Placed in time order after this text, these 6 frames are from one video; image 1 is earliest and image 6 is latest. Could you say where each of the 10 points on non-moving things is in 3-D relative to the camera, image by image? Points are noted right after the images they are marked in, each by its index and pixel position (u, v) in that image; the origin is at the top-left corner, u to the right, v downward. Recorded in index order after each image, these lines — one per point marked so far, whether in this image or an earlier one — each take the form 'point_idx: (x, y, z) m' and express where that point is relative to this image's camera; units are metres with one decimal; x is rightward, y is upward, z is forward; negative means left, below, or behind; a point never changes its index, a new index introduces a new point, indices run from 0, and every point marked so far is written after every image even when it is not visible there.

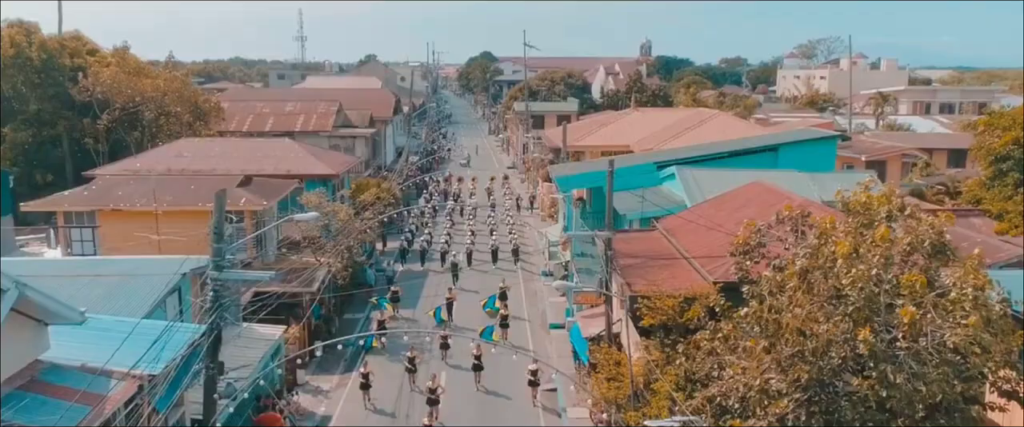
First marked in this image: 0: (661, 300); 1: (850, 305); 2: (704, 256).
0: (+2.7, -1.6, +13.9) m
1: (+4.3, -1.2, +9.9) m
2: (+3.8, -0.9, +15.5) m
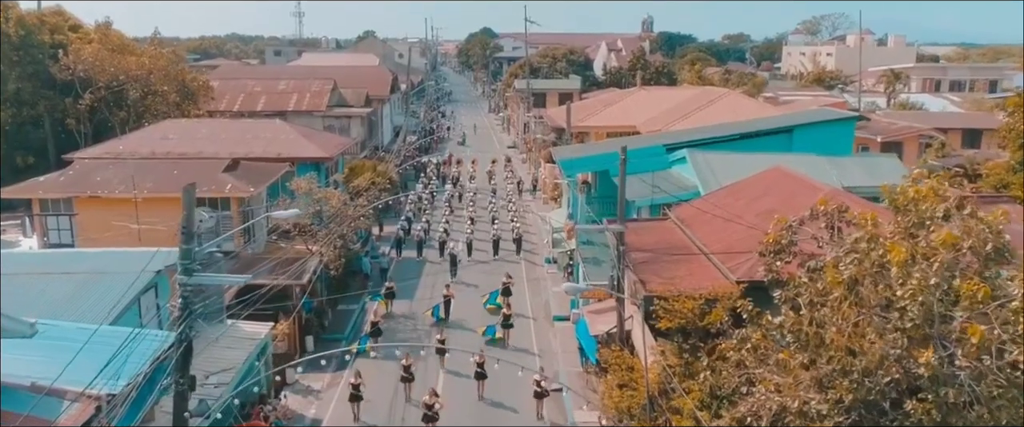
0: (+2.7, -1.5, +12.7) m
1: (+4.3, -1.2, +8.6) m
2: (+3.9, -0.7, +14.3) m
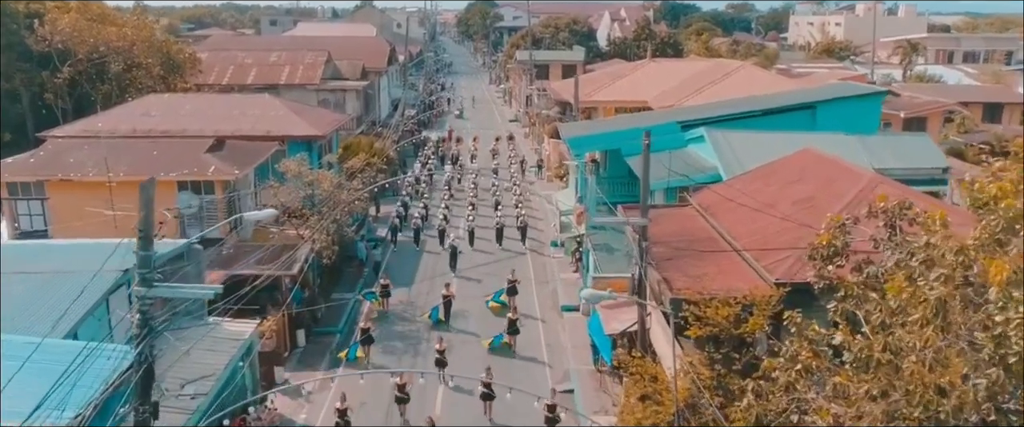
0: (+2.9, -1.4, +11.3) m
1: (+4.5, -1.2, +7.2) m
2: (+4.1, -0.6, +12.8) m
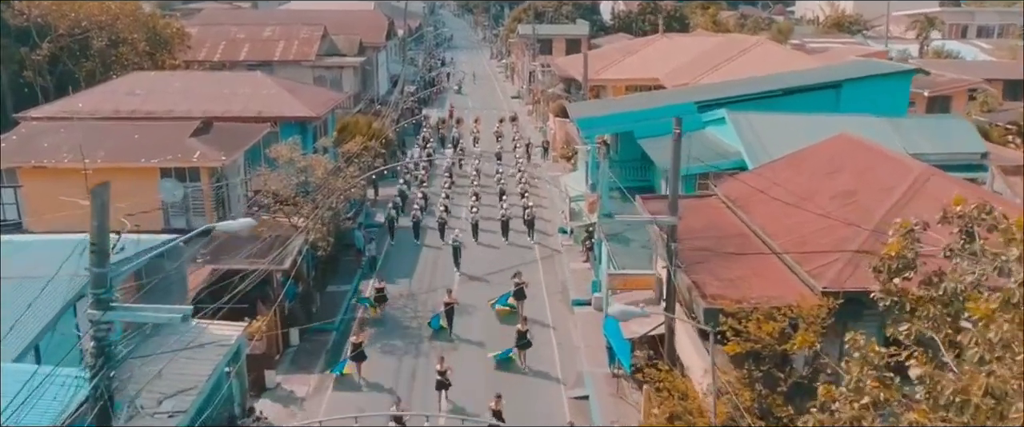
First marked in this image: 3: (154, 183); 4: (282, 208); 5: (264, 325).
0: (+3.1, -1.4, +10.0) m
1: (+4.7, -1.4, +5.9) m
2: (+4.3, -0.5, +11.5) m
3: (-8.1, +0.7, +17.7) m
4: (-5.4, +0.1, +18.5) m
5: (-5.0, -2.3, +15.7) m
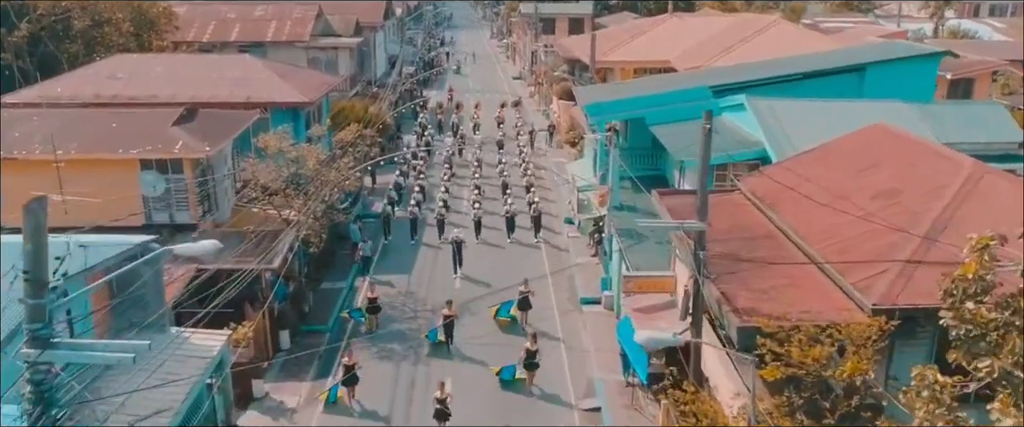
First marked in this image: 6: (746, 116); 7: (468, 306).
0: (+3.2, -1.5, +8.8) m
1: (+4.8, -1.6, +4.7) m
2: (+4.4, -0.6, +10.3) m
3: (-8.0, +0.8, +16.5) m
4: (-5.3, +0.3, +17.3) m
5: (-4.9, -2.2, +14.6) m
6: (+5.6, +2.3, +18.8) m
7: (-1.0, -2.0, +17.5) m
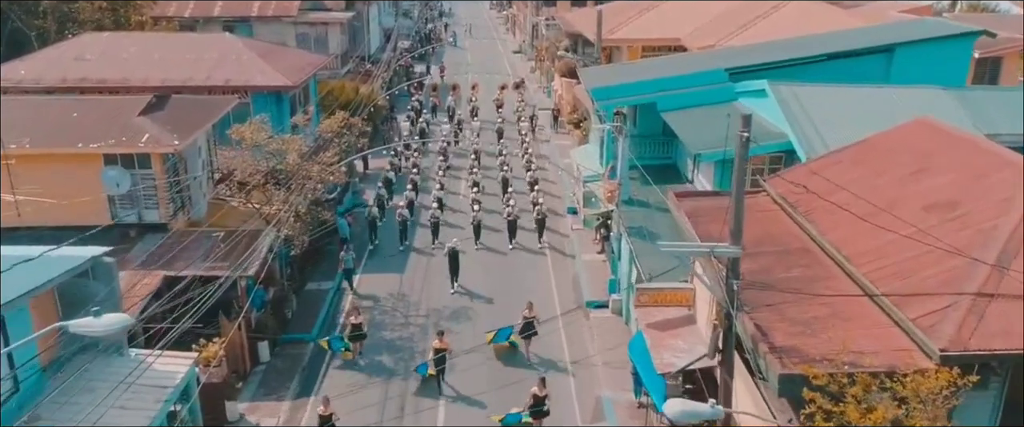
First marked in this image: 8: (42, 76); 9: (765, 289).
0: (+3.2, -1.8, +7.4) m
1: (+4.8, -2.0, +3.3) m
2: (+4.4, -0.8, +8.8) m
3: (-8.0, +0.8, +15.0) m
4: (-5.3, +0.3, +15.8) m
5: (-4.9, -2.3, +13.2) m
6: (+5.6, +2.4, +17.2) m
7: (-1.0, -2.0, +16.1) m
8: (-11.5, +3.4, +19.1) m
9: (+3.2, -0.9, +9.7) m
